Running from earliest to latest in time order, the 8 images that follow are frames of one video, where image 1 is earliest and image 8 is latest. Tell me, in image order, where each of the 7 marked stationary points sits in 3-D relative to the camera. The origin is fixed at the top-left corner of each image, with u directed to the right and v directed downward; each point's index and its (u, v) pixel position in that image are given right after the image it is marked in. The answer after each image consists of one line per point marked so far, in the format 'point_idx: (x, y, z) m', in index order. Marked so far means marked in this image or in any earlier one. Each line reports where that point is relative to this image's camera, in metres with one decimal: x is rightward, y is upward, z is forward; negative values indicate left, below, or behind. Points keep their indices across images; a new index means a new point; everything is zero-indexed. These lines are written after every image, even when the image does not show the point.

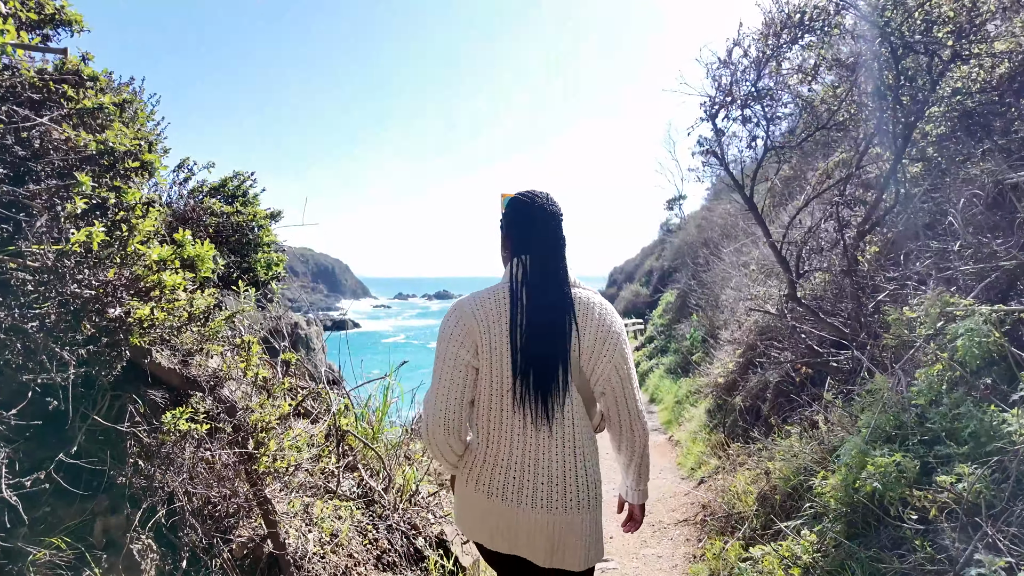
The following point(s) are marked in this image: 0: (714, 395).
0: (+2.4, -1.3, +5.8) m
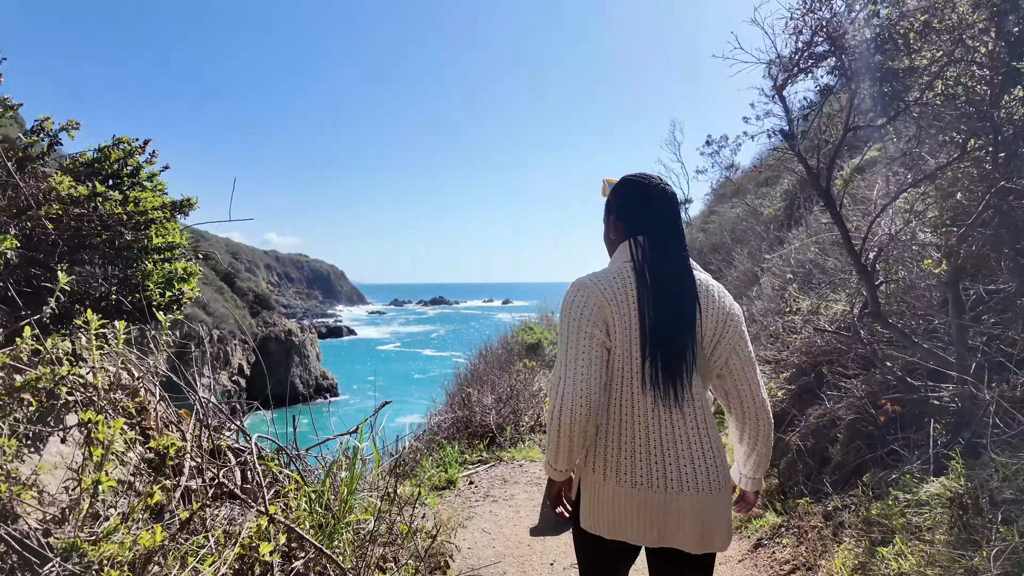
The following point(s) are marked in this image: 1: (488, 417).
0: (+2.5, -1.4, +5.0) m
1: (-0.3, -1.7, +6.5) m
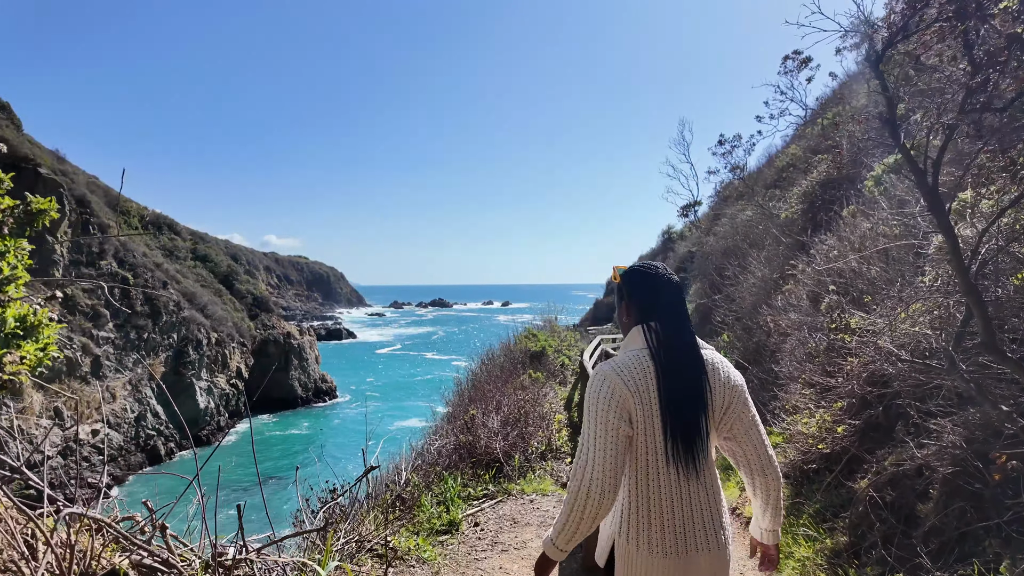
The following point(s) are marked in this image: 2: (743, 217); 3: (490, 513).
0: (+2.6, -1.6, +4.3) m
1: (-0.2, -1.9, +5.9) m
2: (+6.2, +1.9, +13.4) m
3: (-0.2, -2.2, +4.8) m
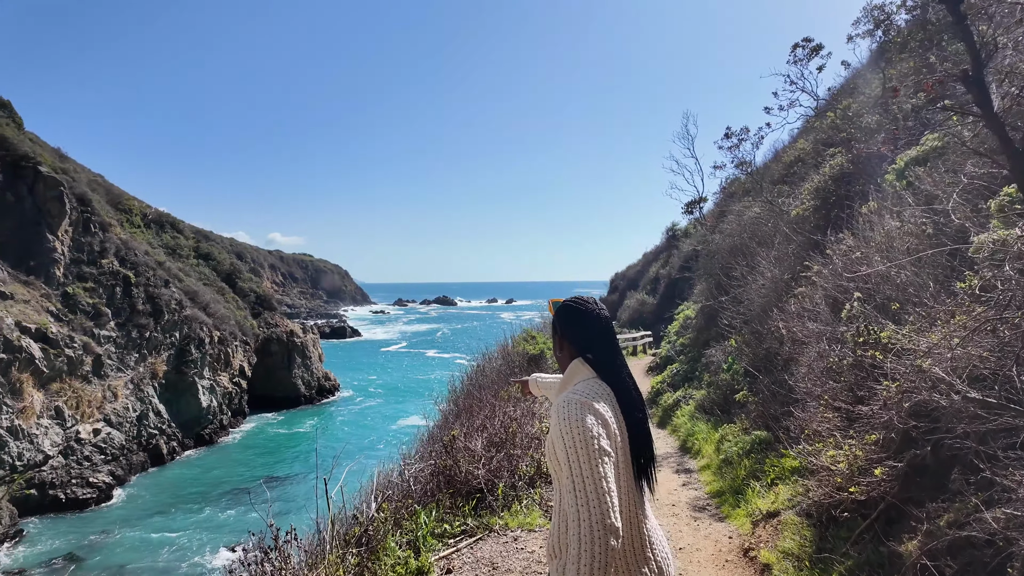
0: (+2.4, -1.6, +3.7) m
1: (-0.4, -1.9, +5.2) m
2: (+6.1, +1.9, +12.8) m
3: (-0.4, -2.3, +4.2) m
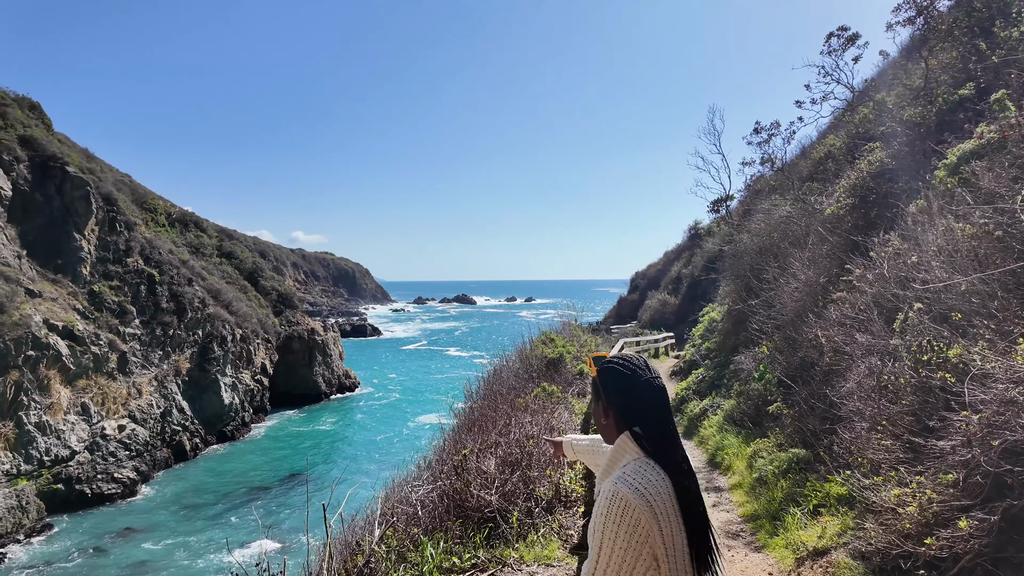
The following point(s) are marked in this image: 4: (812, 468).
0: (+2.5, -1.7, +3.2) m
1: (-0.2, -2.0, +4.8) m
2: (+6.5, +1.8, +12.1) m
3: (-0.3, -2.3, +3.8) m
4: (+3.6, -2.2, +6.1) m
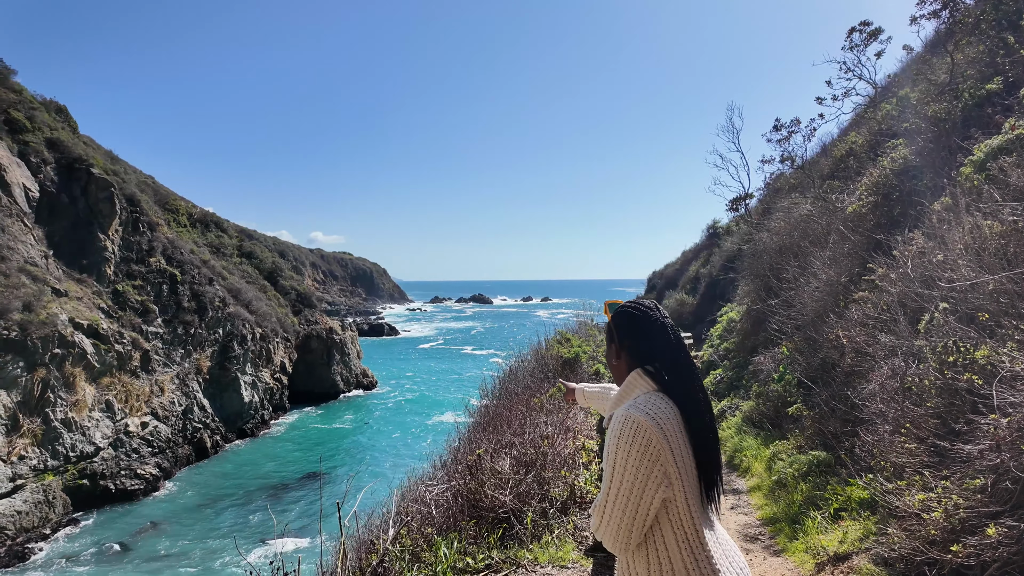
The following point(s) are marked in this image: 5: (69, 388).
0: (+2.6, -1.7, +3.1) m
1: (-0.1, -2.0, +4.8) m
2: (+6.9, +1.8, +11.9) m
3: (-0.2, -2.3, +3.8) m
4: (+3.8, -2.2, +5.9) m
5: (-11.8, -2.7, +13.3) m
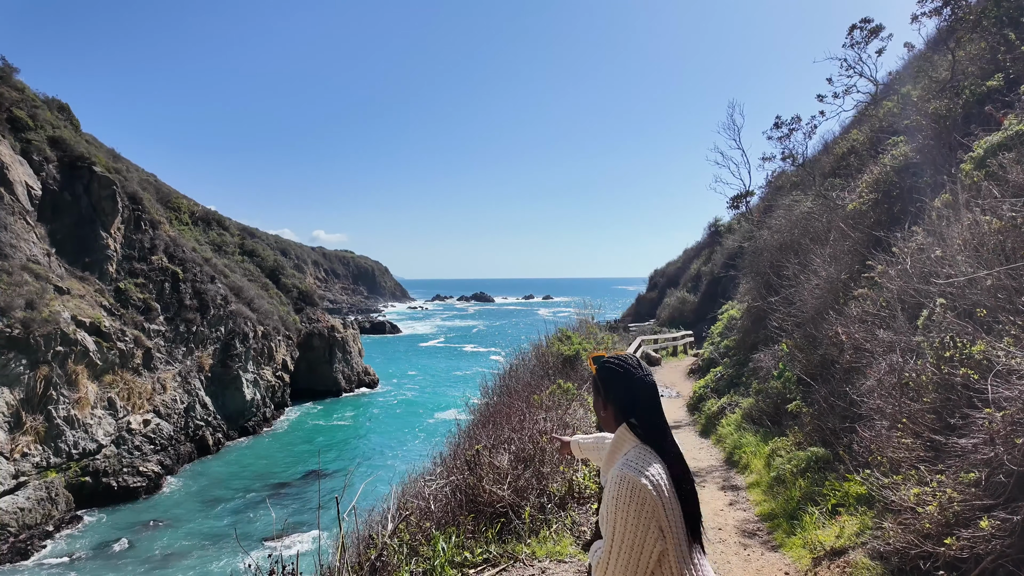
0: (+2.5, -1.7, +3.1) m
1: (-0.1, -2.0, +4.9) m
2: (+6.9, +1.9, +11.9) m
3: (-0.2, -2.3, +3.8) m
4: (+3.8, -2.1, +5.9) m
5: (-11.8, -2.6, +13.3) m
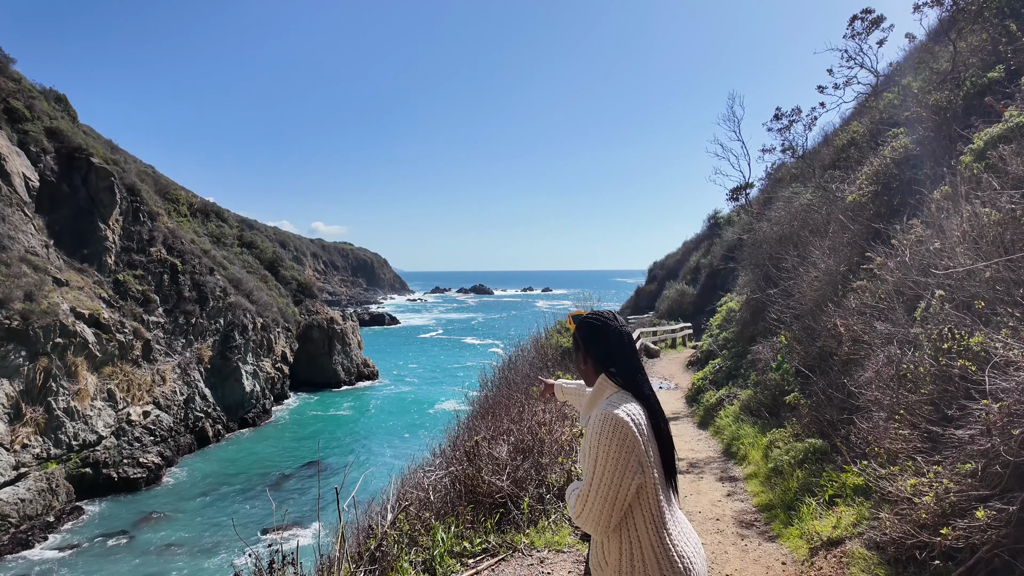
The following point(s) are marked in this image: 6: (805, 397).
0: (+2.5, -1.6, +3.2) m
1: (-0.1, -1.9, +4.9) m
2: (+6.9, +2.1, +11.8) m
3: (-0.2, -2.2, +3.9) m
4: (+3.8, -2.0, +6.0) m
5: (-11.8, -2.4, +13.4) m
6: (+4.4, -1.6, +7.5) m
